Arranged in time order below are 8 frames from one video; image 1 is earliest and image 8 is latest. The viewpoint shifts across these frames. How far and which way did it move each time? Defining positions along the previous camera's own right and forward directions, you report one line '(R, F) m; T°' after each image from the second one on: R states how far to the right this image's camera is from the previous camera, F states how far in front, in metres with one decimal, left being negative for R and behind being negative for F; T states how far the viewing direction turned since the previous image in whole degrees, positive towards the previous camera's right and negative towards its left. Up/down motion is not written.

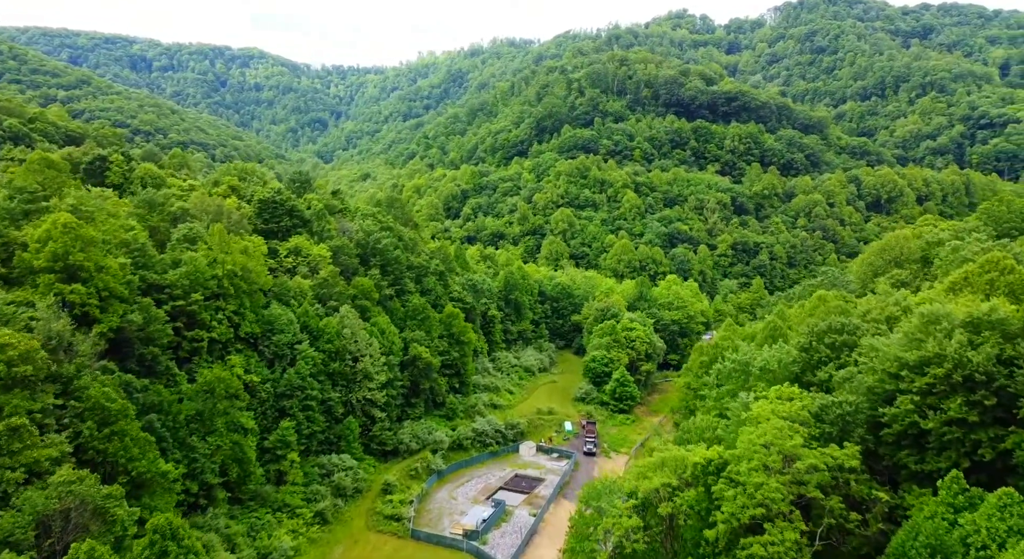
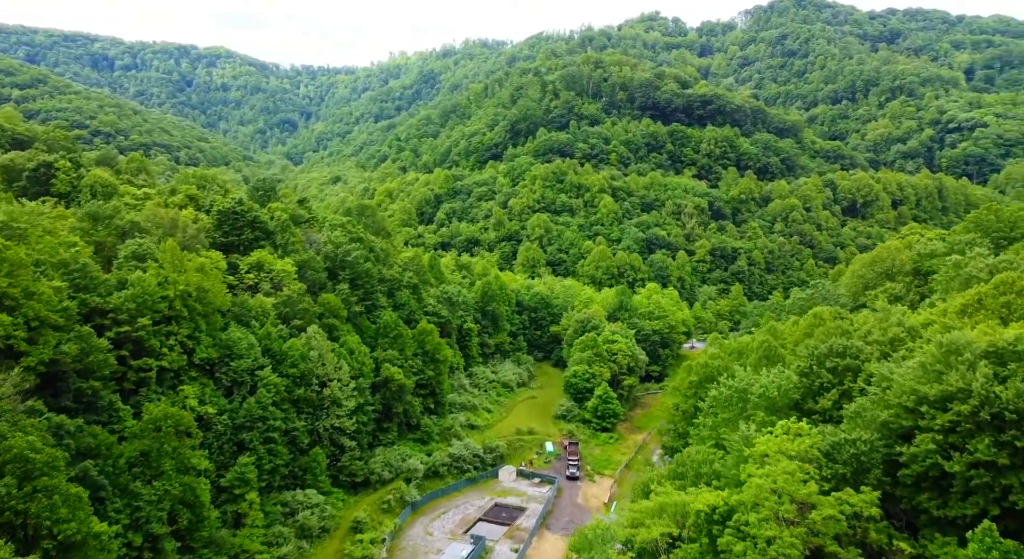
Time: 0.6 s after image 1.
(-0.4, +3.3) m; +2°
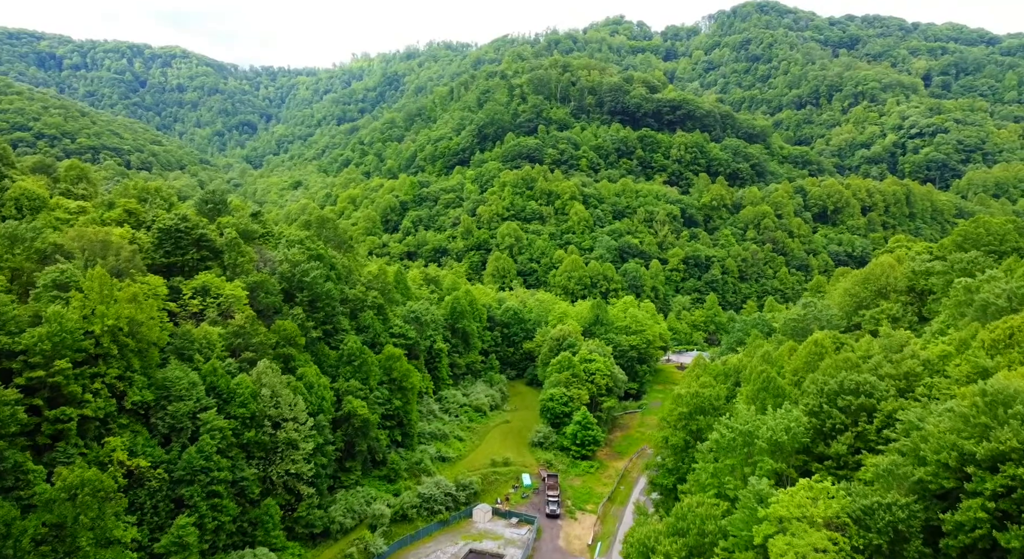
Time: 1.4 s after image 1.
(-0.6, +4.5) m; +3°
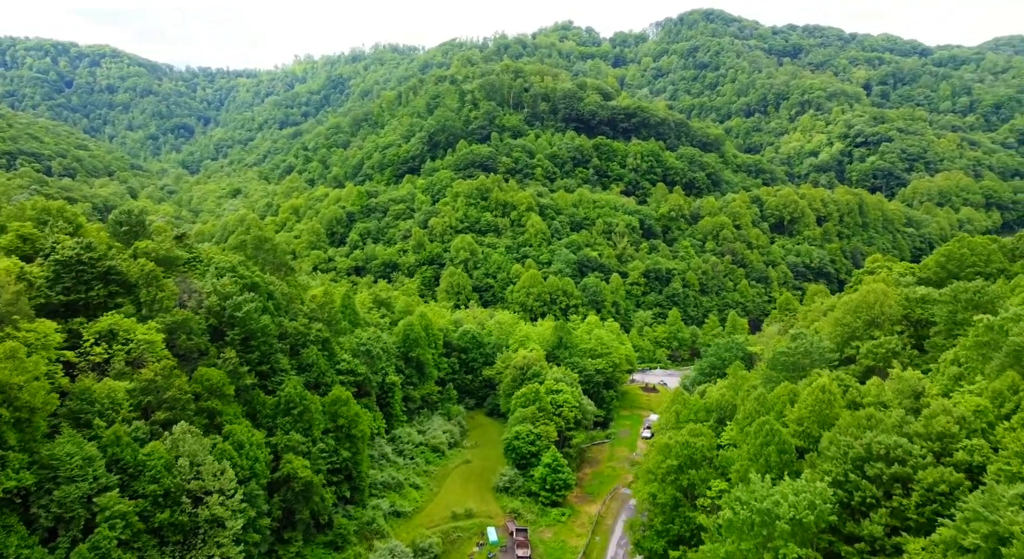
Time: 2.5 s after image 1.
(-1.0, +6.3) m; +4°
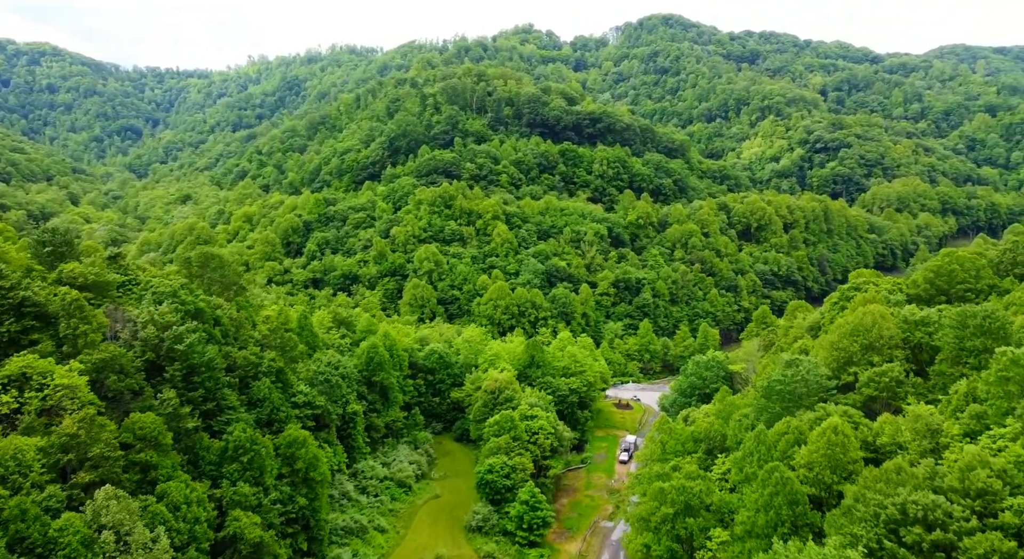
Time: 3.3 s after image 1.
(-0.9, +4.6) m; +3°
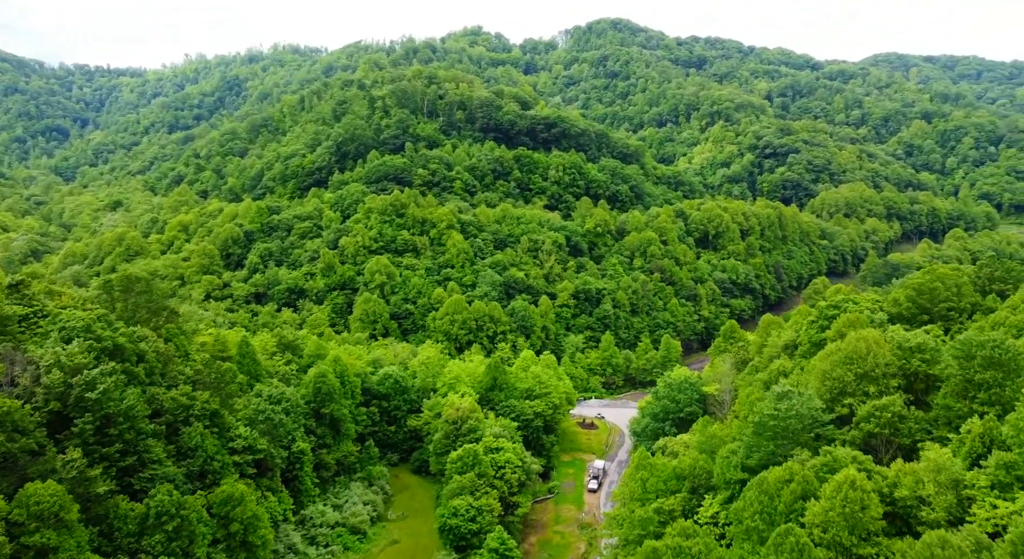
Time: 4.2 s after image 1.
(-1.1, +5.1) m; +4°
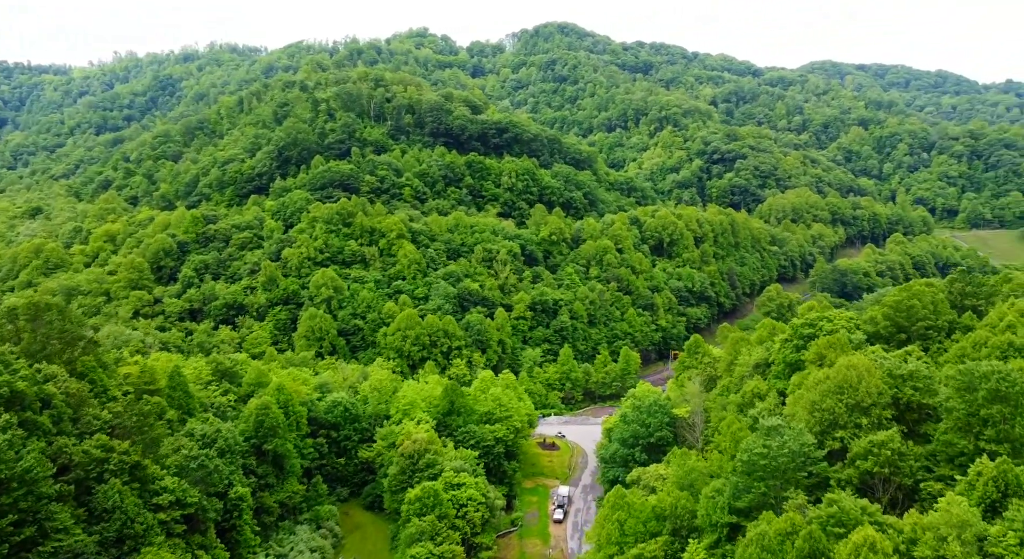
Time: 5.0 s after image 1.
(-1.0, +4.6) m; +4°
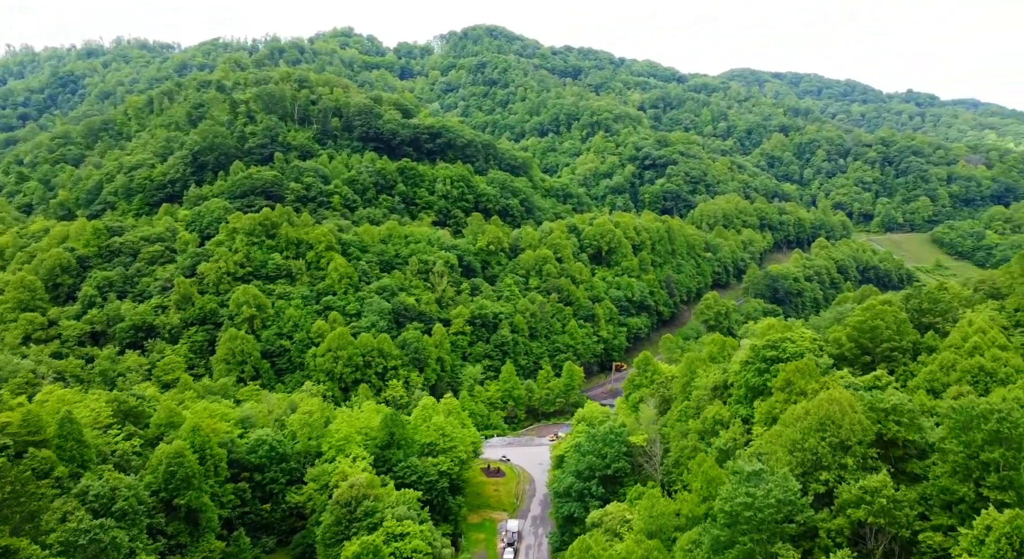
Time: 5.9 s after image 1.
(-1.1, +5.3) m; +5°
